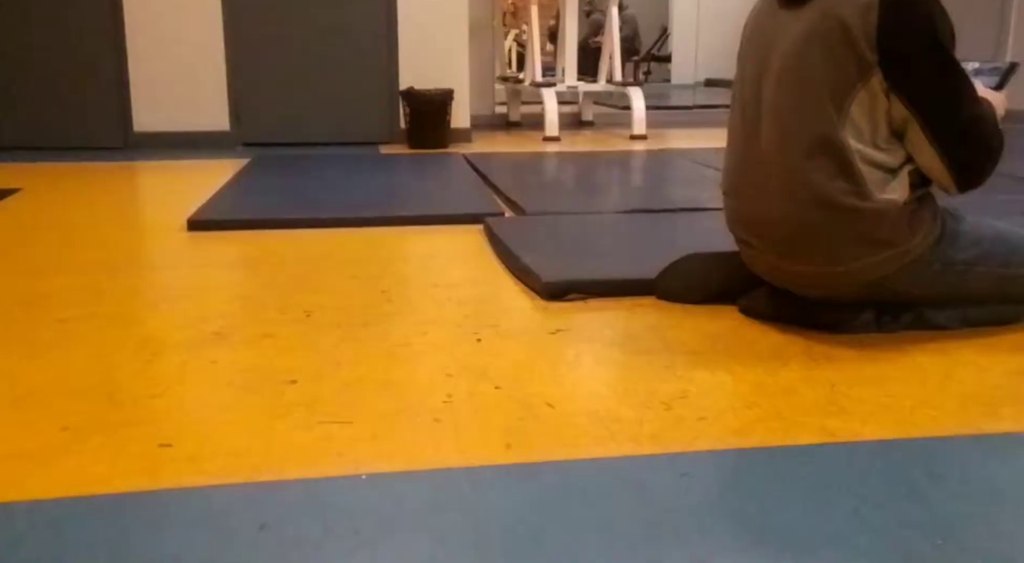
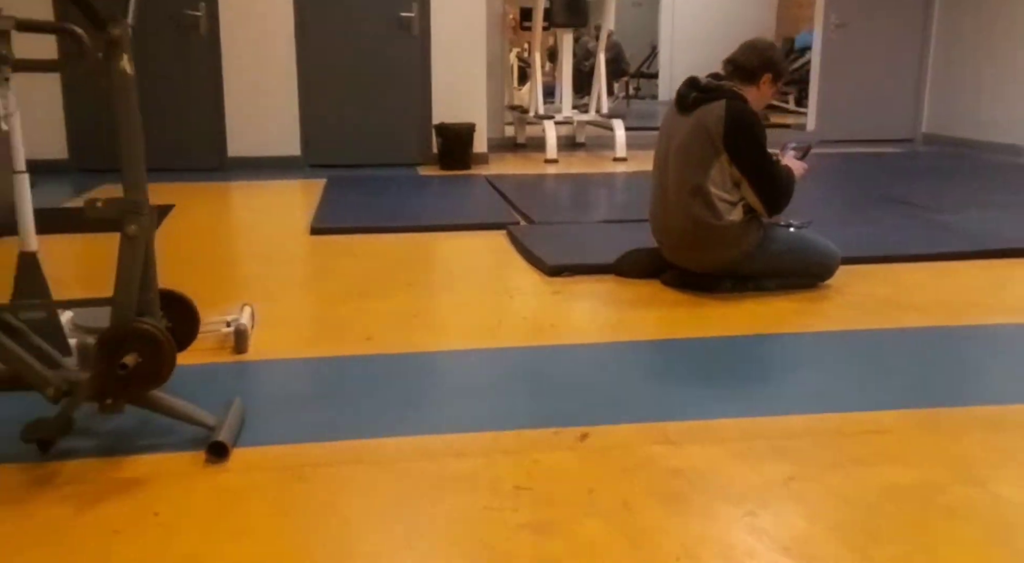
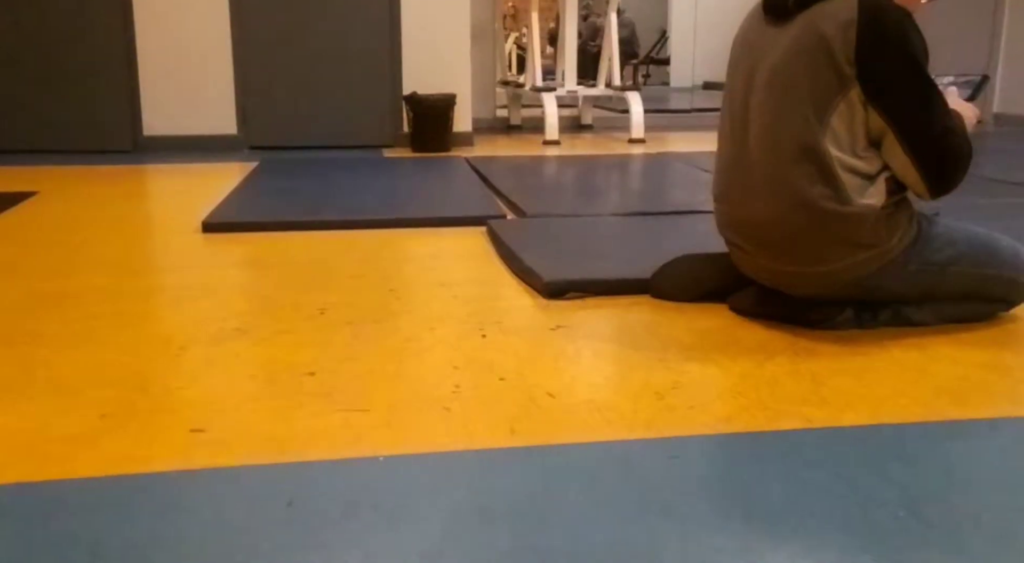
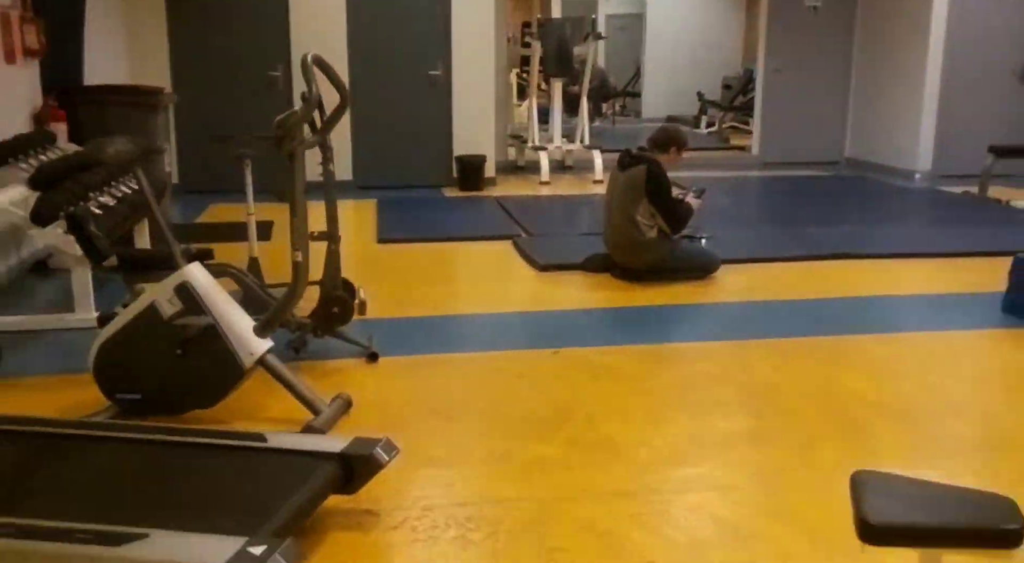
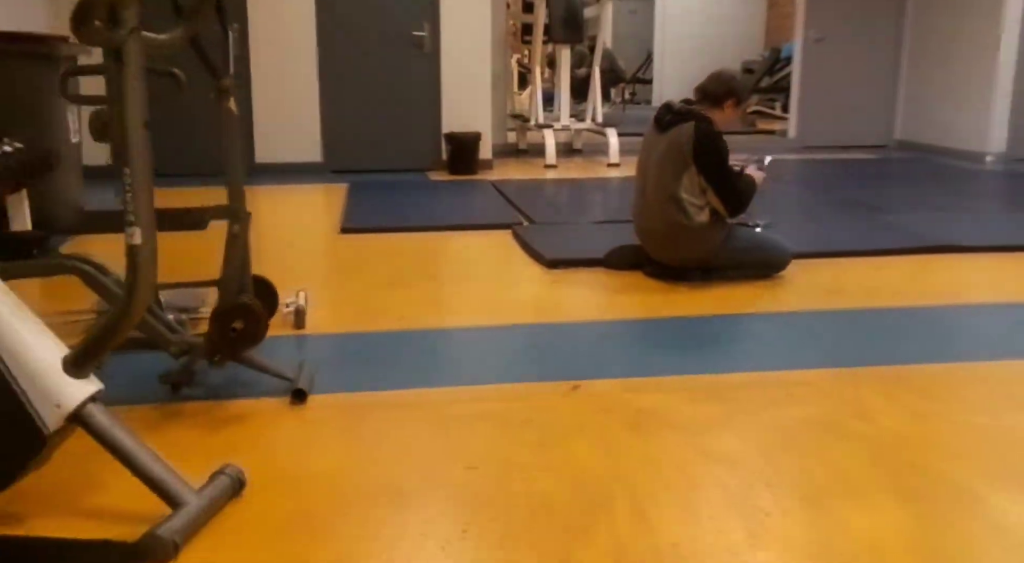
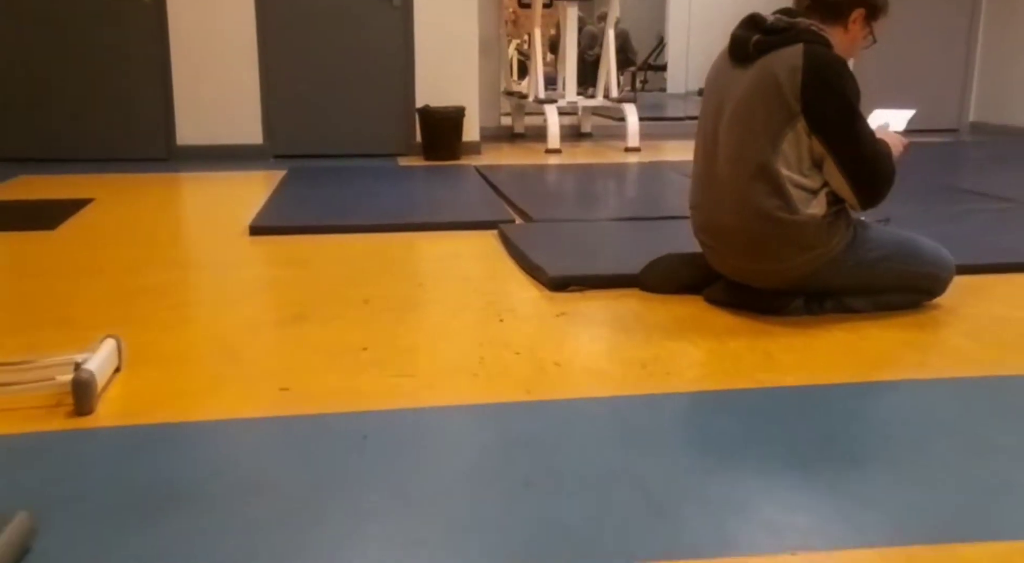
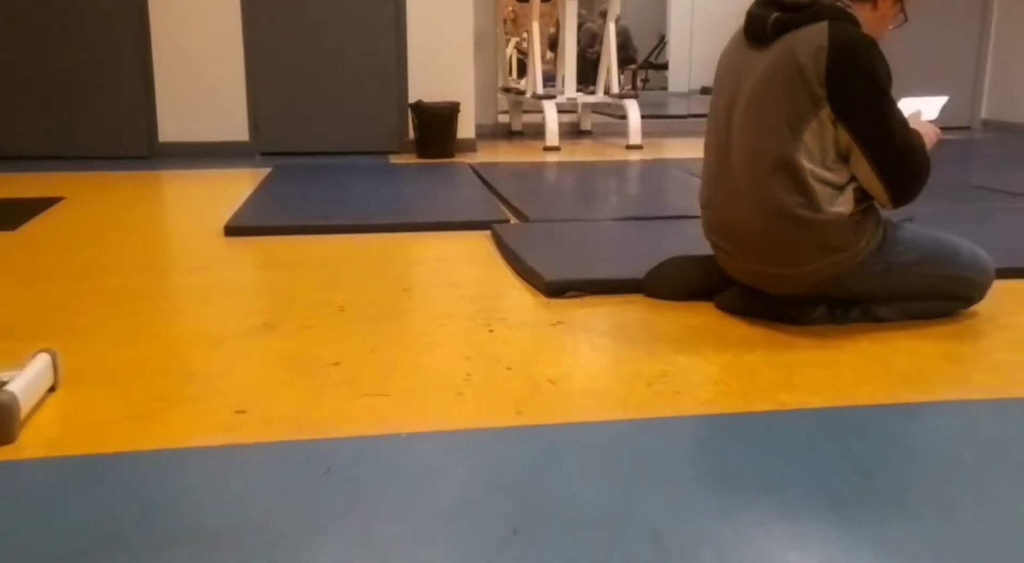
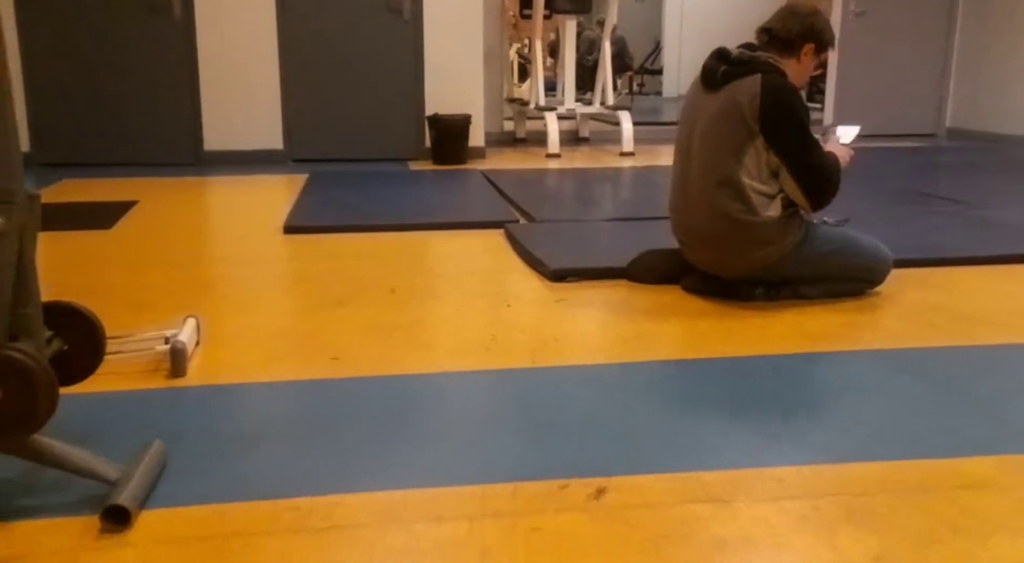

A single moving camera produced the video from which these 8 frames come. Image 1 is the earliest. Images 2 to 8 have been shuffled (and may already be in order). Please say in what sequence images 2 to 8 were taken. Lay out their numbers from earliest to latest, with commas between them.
3, 7, 6, 8, 2, 5, 4
